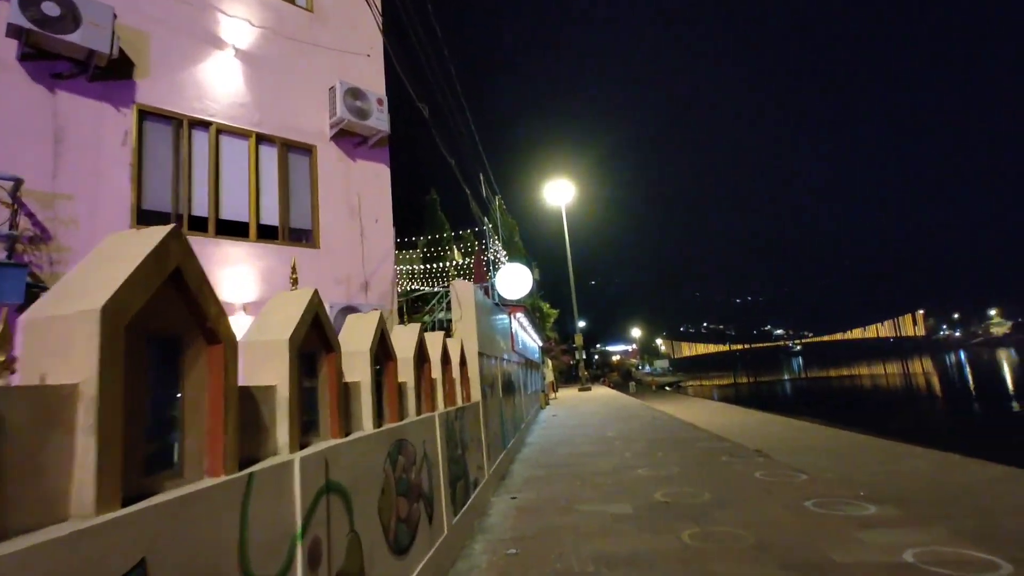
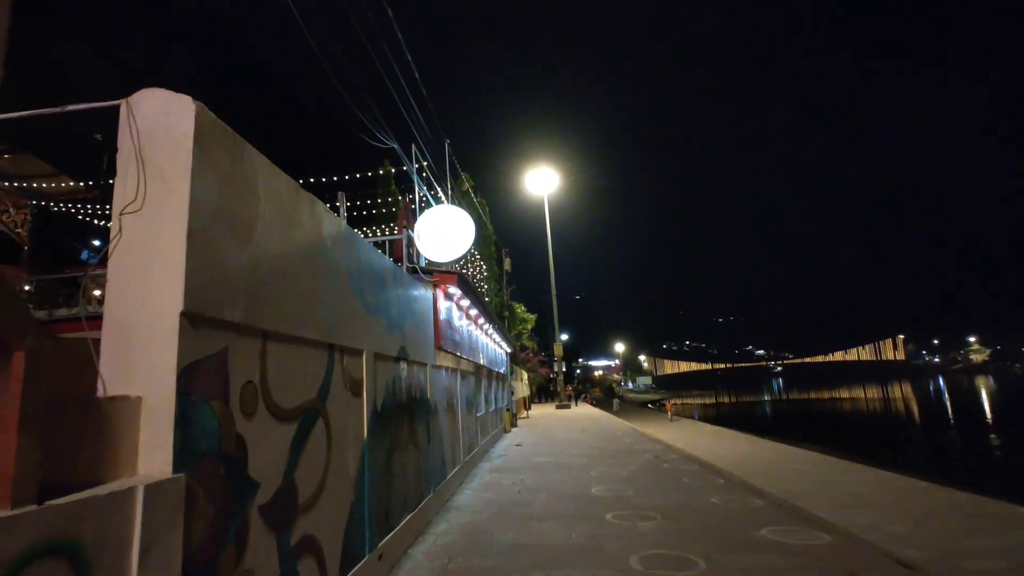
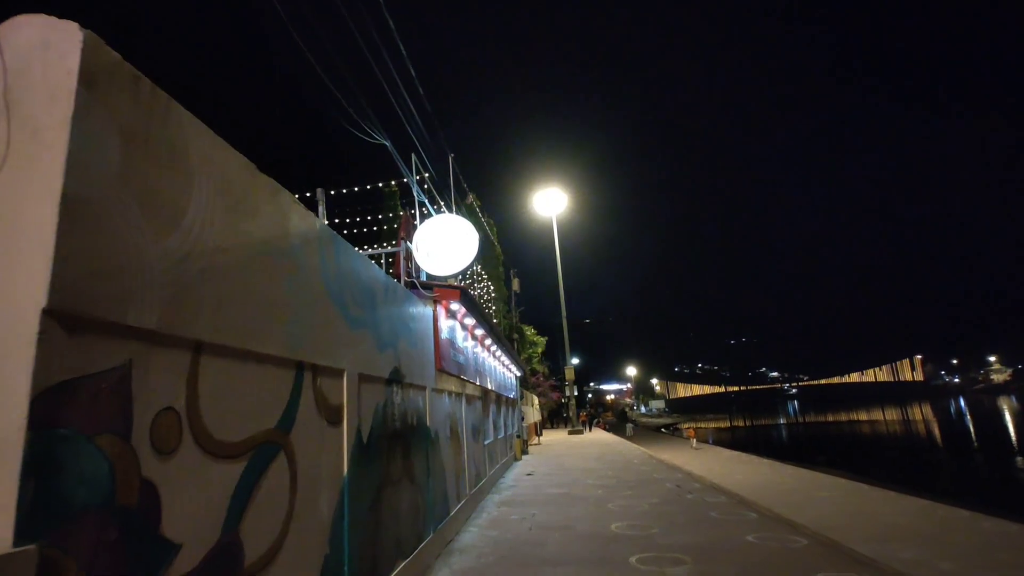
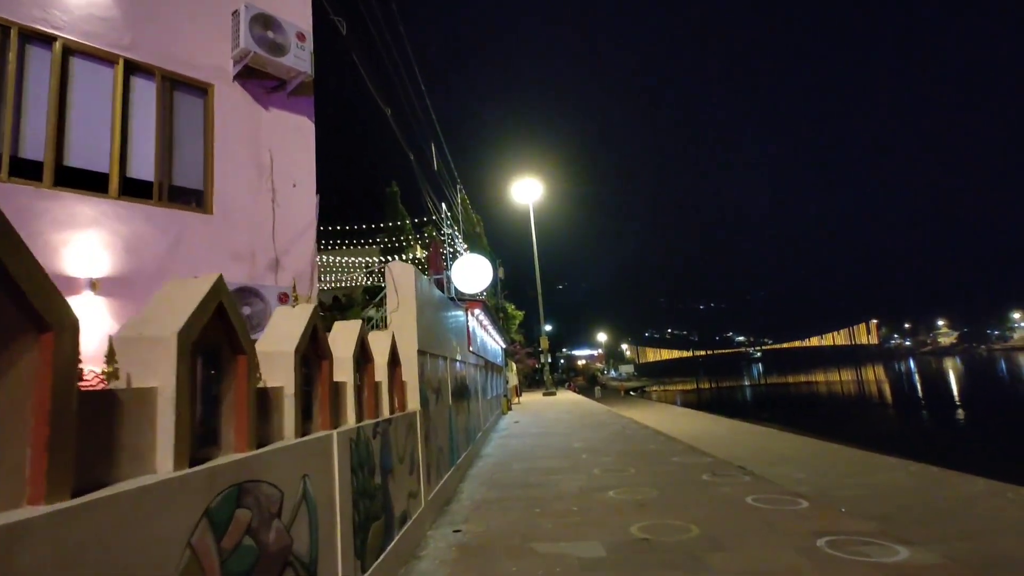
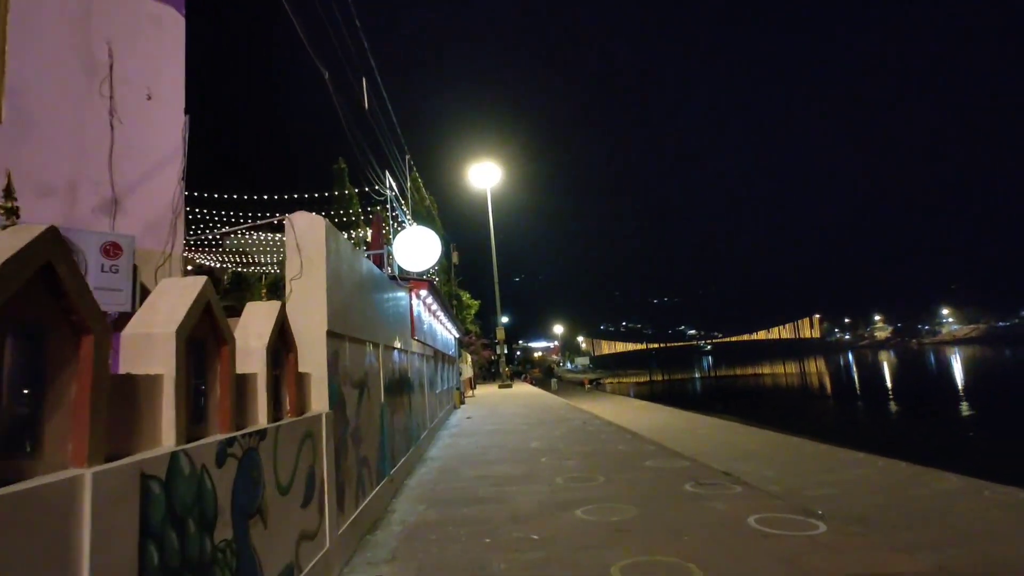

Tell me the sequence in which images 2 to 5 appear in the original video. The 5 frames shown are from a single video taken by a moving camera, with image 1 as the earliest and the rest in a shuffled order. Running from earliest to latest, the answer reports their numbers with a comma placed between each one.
4, 5, 2, 3
